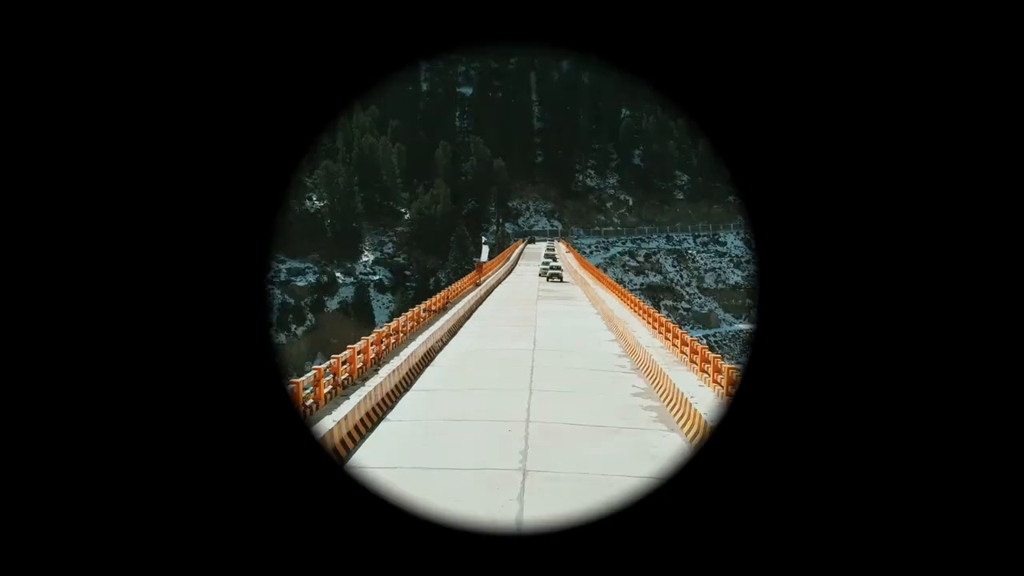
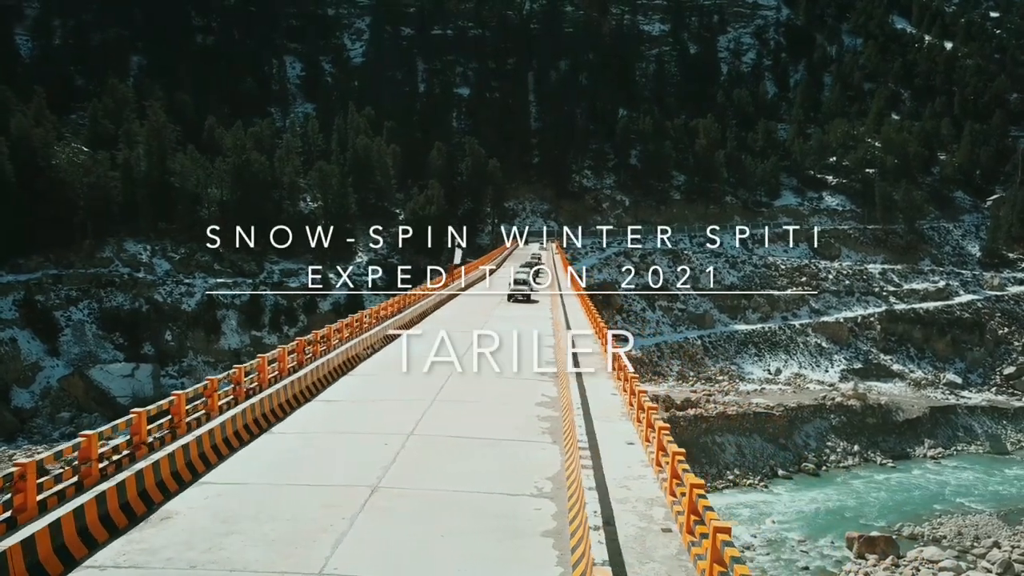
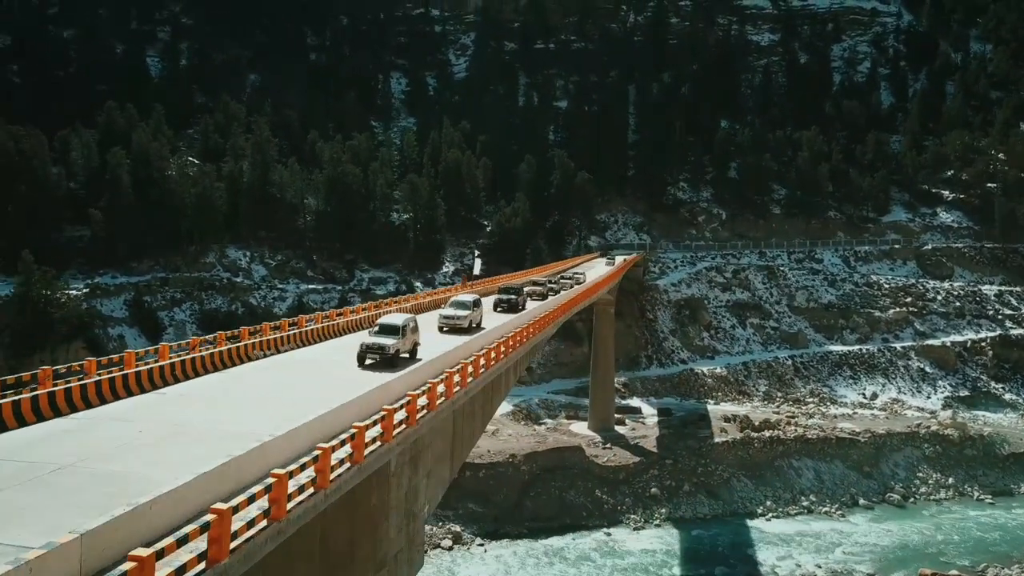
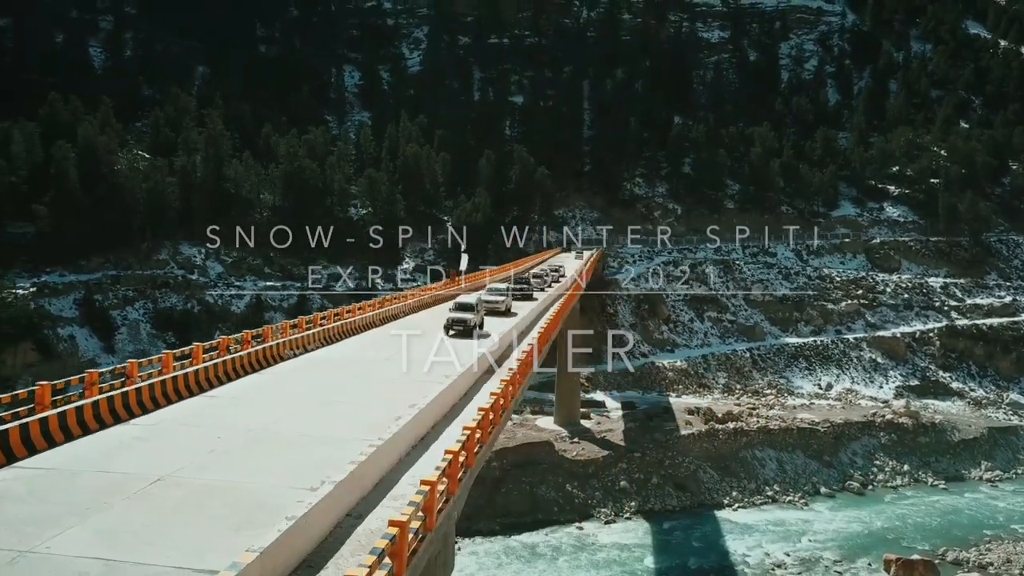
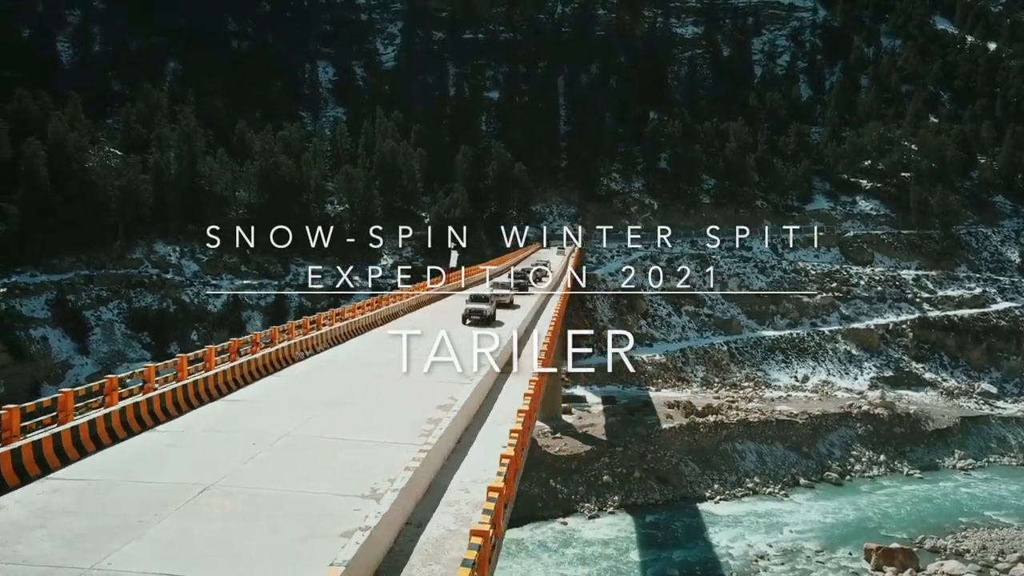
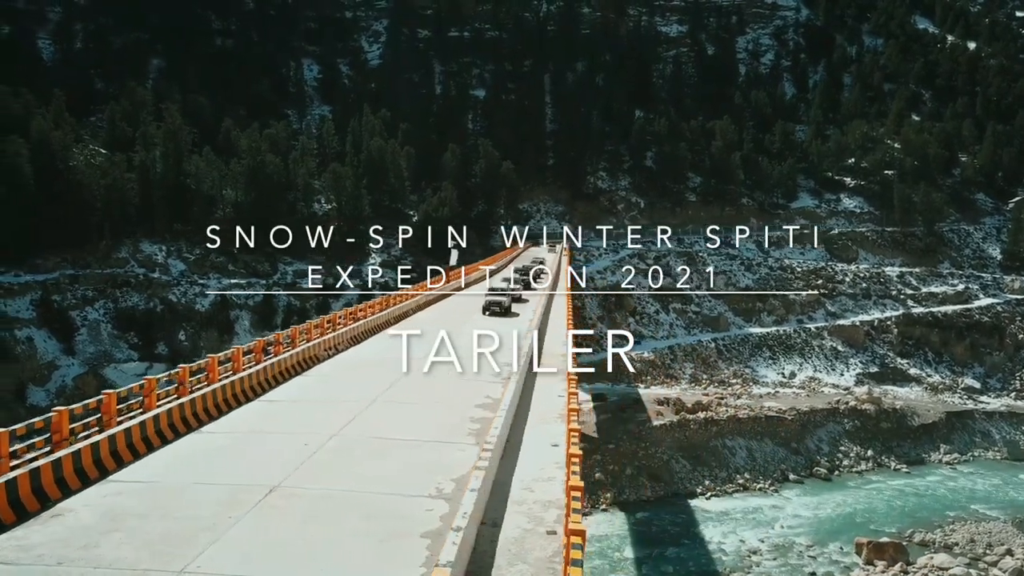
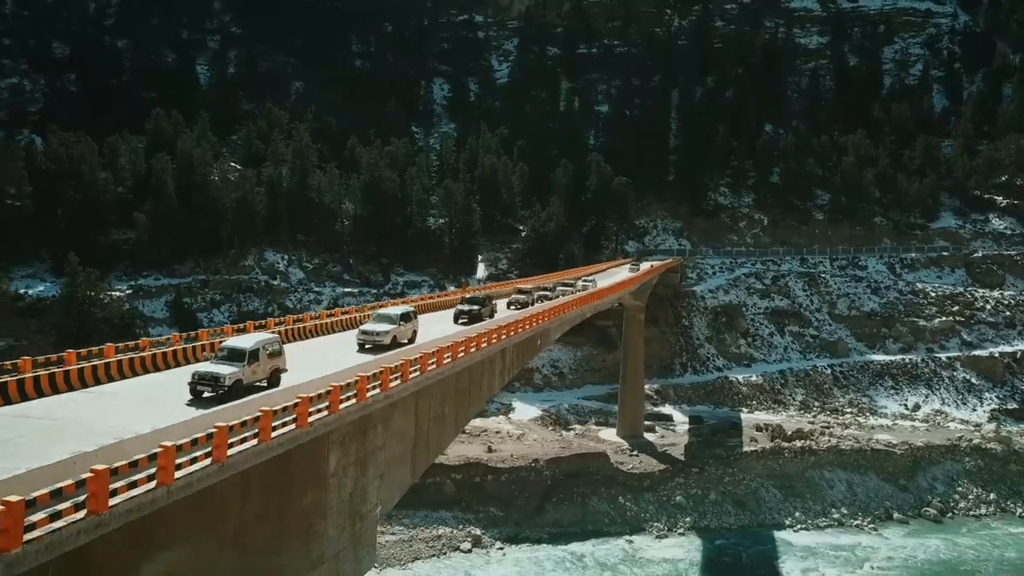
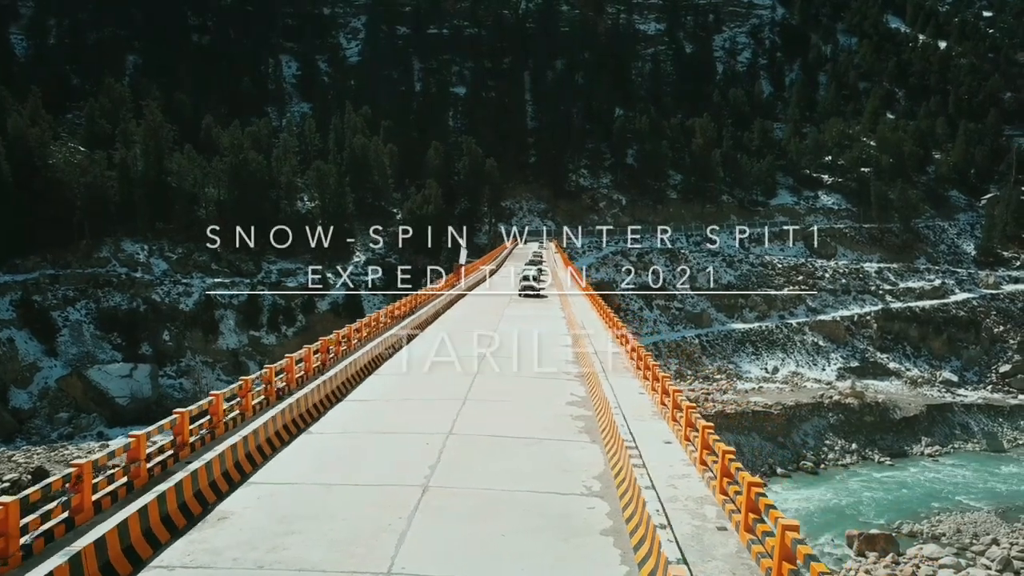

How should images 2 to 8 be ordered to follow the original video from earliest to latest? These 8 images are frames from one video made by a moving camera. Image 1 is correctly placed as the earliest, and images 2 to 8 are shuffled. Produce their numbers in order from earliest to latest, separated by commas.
8, 2, 6, 5, 4, 3, 7
